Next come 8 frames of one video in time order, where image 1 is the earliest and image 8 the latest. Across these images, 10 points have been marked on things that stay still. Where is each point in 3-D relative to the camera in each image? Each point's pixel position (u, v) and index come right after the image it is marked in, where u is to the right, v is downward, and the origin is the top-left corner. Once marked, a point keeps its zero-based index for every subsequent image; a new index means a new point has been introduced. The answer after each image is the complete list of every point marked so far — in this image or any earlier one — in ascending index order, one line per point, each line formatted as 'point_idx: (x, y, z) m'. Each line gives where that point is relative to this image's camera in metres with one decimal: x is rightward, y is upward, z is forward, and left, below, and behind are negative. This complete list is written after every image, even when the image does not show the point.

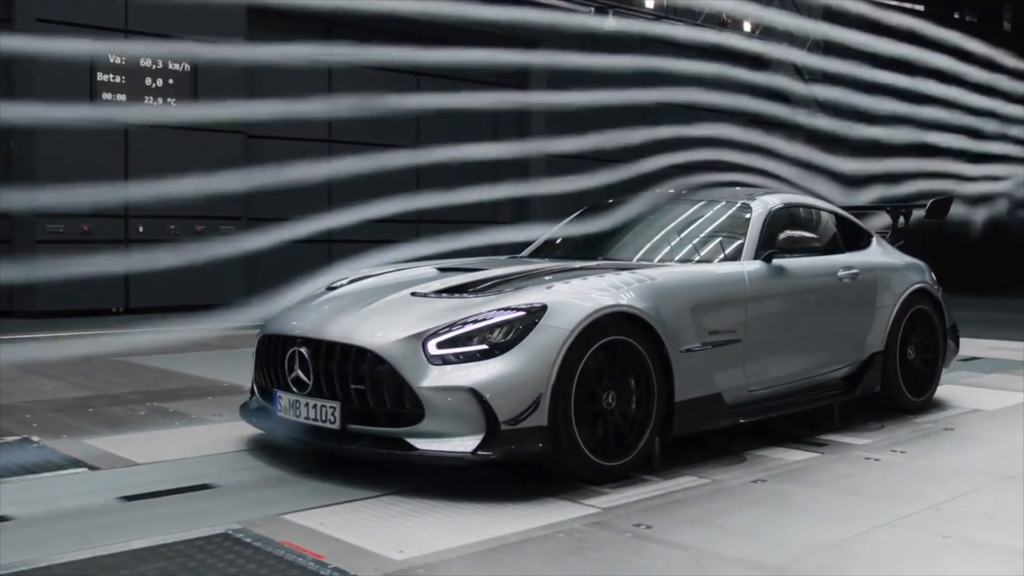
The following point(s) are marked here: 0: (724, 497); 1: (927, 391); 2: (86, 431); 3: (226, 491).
0: (+0.8, -0.8, +3.6) m
1: (+2.5, -0.6, +5.7) m
2: (-2.2, -0.7, +4.9) m
3: (-1.1, -0.8, +3.6) m
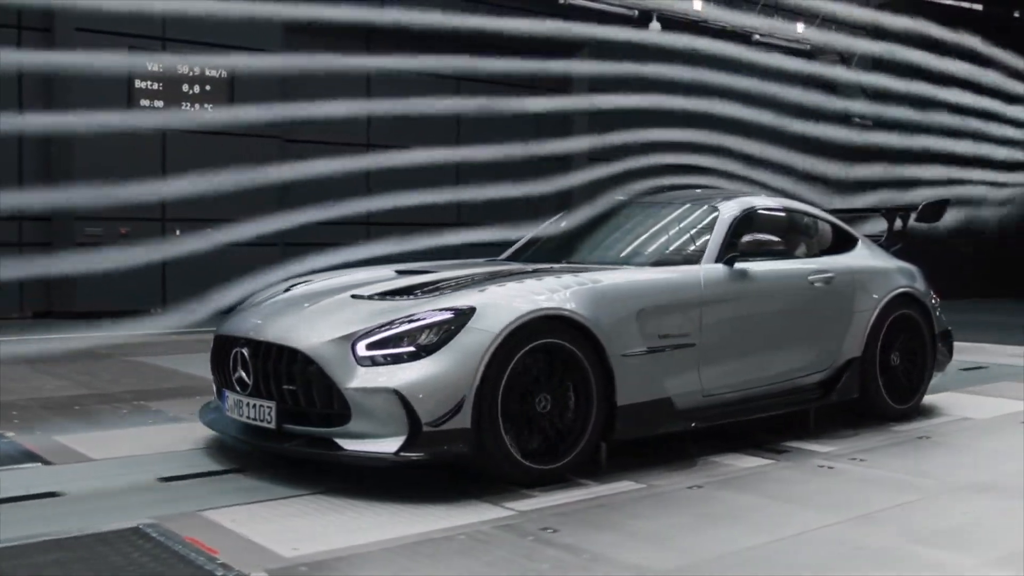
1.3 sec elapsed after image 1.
0: (+0.5, -0.8, +3.6) m
1: (+2.3, -0.6, +5.6) m
2: (-2.4, -0.7, +5.1) m
3: (-1.4, -0.8, +3.7) m
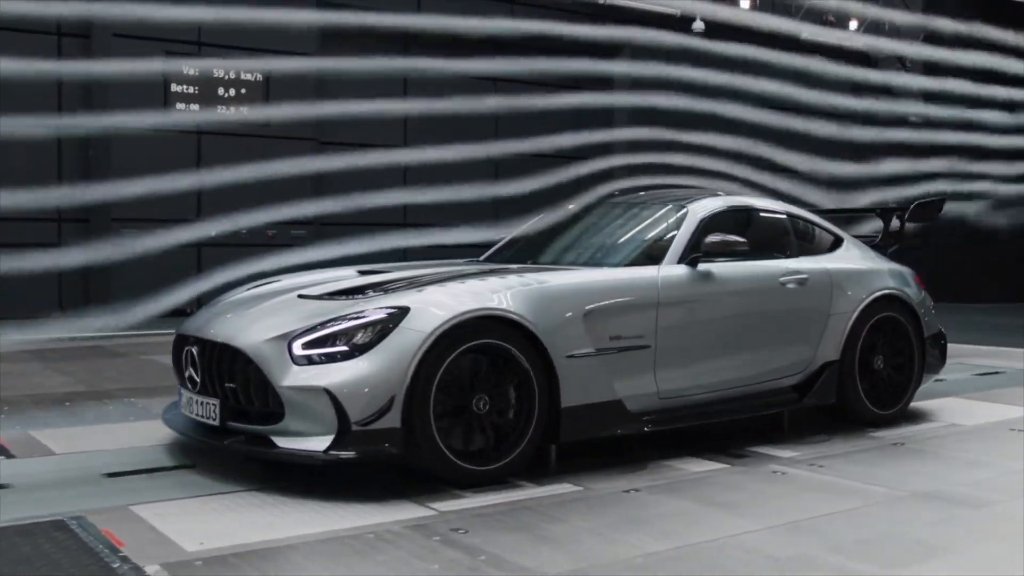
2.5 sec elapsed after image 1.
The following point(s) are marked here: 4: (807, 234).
0: (+0.2, -0.8, +3.6) m
1: (+2.2, -0.7, +5.4) m
2: (-2.5, -0.7, +5.2) m
3: (-1.6, -0.8, +3.8) m
4: (+1.8, +0.3, +5.4) m
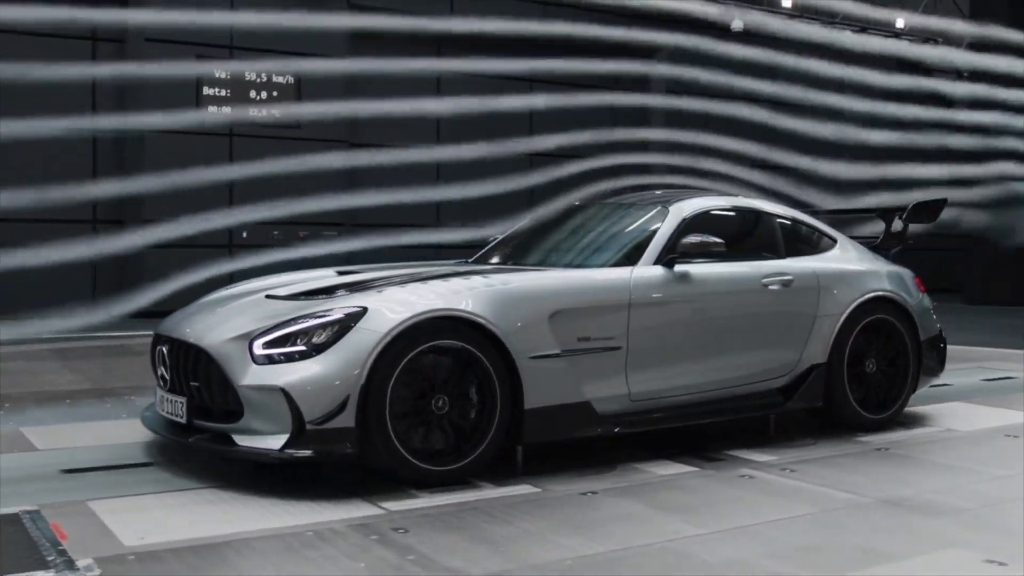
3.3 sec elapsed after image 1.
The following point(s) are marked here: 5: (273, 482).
0: (+0.1, -0.8, +3.5) m
1: (+2.1, -0.7, +5.3) m
2: (-2.6, -0.7, +5.3) m
3: (-1.8, -0.8, +3.9) m
4: (+1.7, +0.3, +5.3) m
5: (-1.0, -0.8, +3.9) m
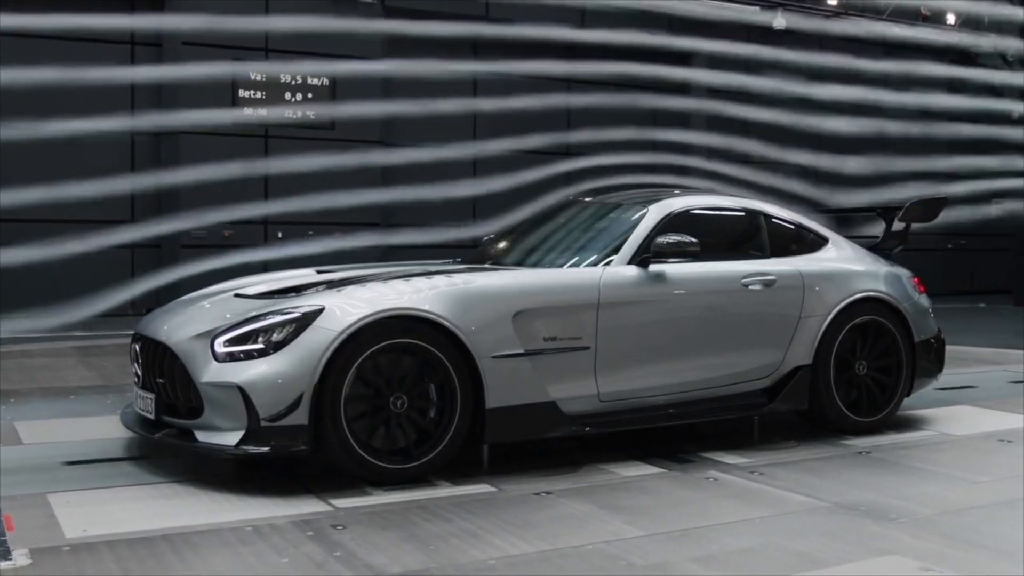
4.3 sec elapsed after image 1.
0: (-0.1, -0.8, +3.6) m
1: (+2.0, -0.7, +5.2) m
2: (-2.7, -0.7, +5.5) m
3: (-2.0, -0.8, +4.0) m
4: (+1.6, +0.3, +5.2) m
5: (-1.1, -0.8, +3.9) m
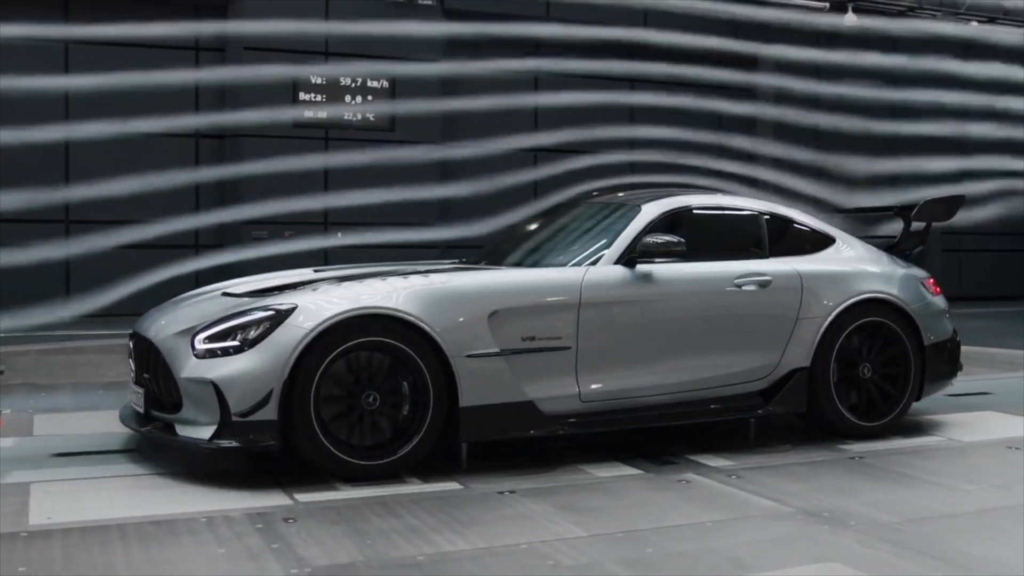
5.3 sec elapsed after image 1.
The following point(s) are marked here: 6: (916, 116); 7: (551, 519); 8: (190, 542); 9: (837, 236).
0: (-0.3, -0.8, +3.6) m
1: (+2.0, -0.7, +5.1) m
2: (-2.7, -0.7, +5.8) m
3: (-2.1, -0.8, +4.2) m
4: (+1.6, +0.3, +5.1) m
5: (-1.3, -0.8, +4.1) m
6: (+6.3, +2.8, +15.3) m
7: (+0.1, -0.8, +3.4) m
8: (-1.0, -0.8, +3.0) m
9: (+1.7, +0.3, +5.2) m
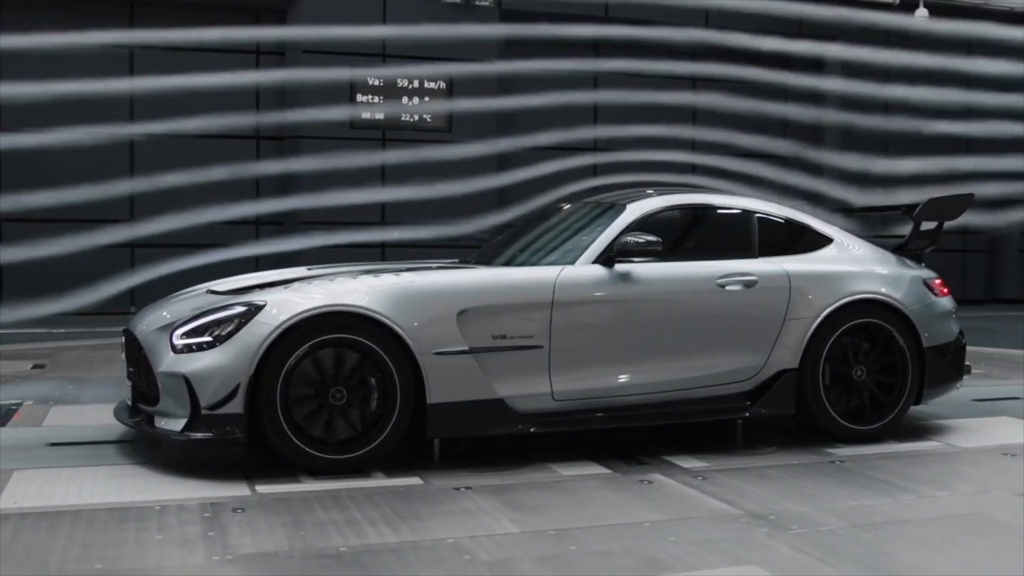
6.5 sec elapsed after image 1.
0: (-0.5, -0.8, +3.7) m
1: (+1.9, -0.7, +5.0) m
2: (-2.7, -0.7, +6.0) m
3: (-2.2, -0.7, +4.4) m
4: (+1.5, +0.3, +5.0) m
5: (-1.4, -0.8, +4.2) m
6: (+7.1, +2.8, +14.8) m
7: (-0.1, -0.8, +3.4) m
8: (-1.2, -0.8, +3.2) m
9: (+1.7, +0.3, +5.1) m
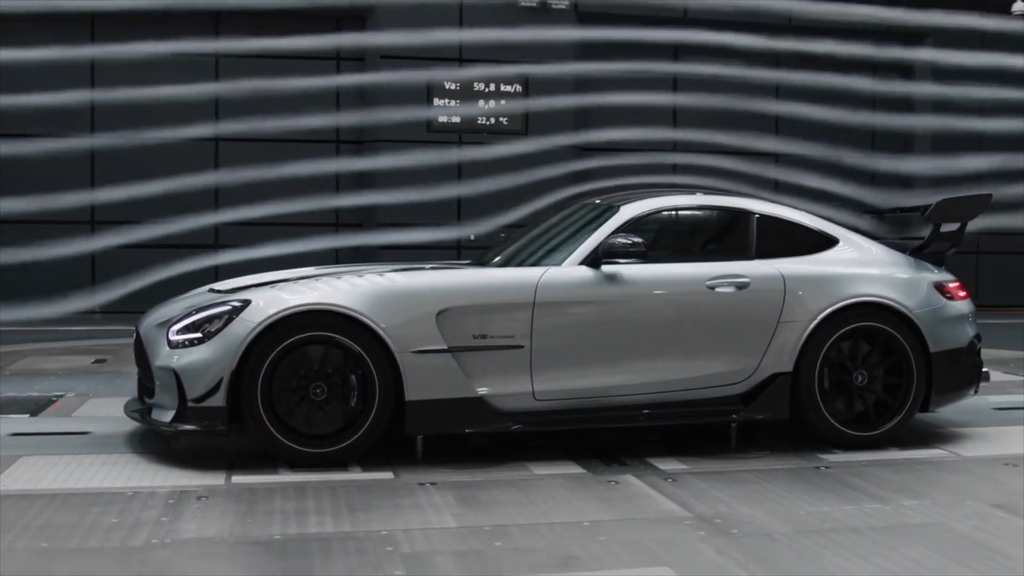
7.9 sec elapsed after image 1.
0: (-0.6, -0.8, +3.8) m
1: (+1.9, -0.7, +4.8) m
2: (-2.6, -0.7, +6.4) m
3: (-2.3, -0.7, +4.7) m
4: (+1.5, +0.2, +4.9) m
5: (-1.5, -0.8, +4.4) m
6: (+8.1, +2.7, +14.0) m
7: (-0.2, -0.8, +3.5) m
8: (-1.4, -0.8, +3.4) m
9: (+1.7, +0.3, +5.0) m
